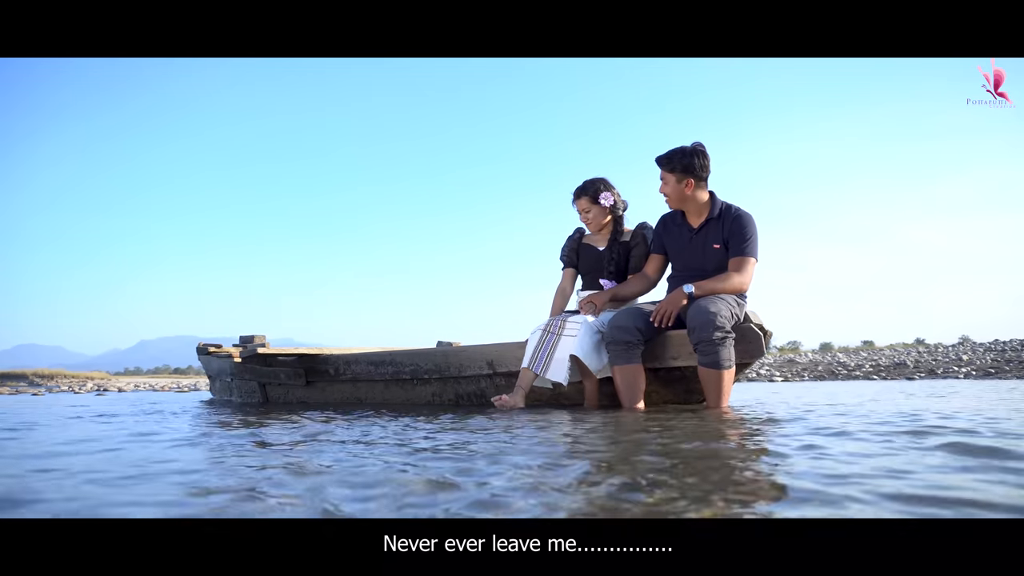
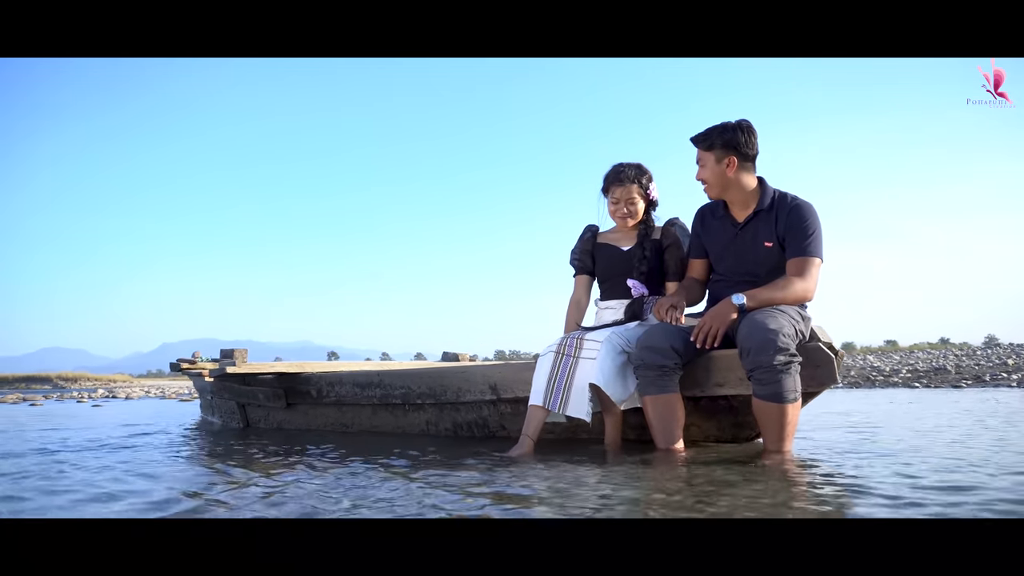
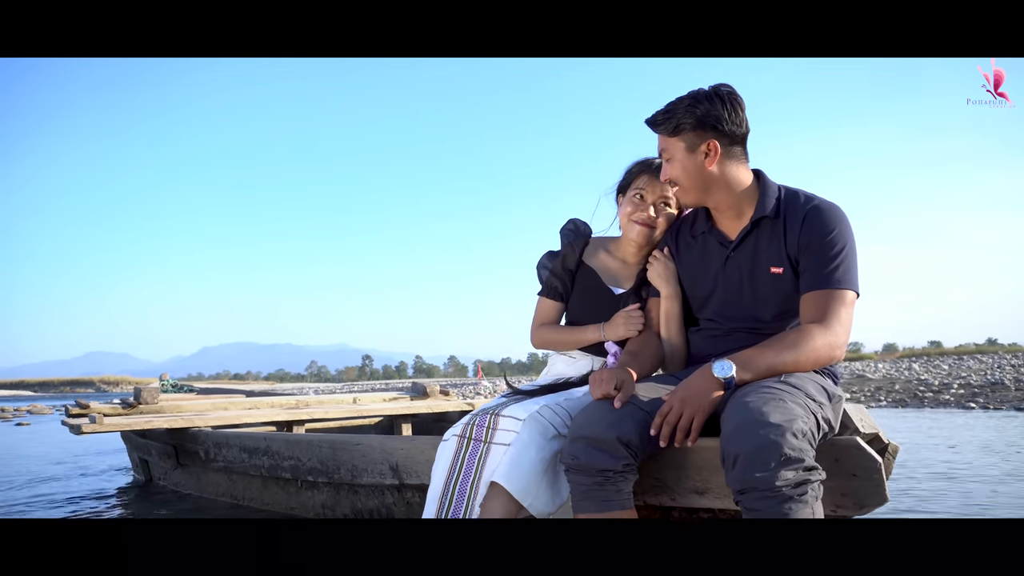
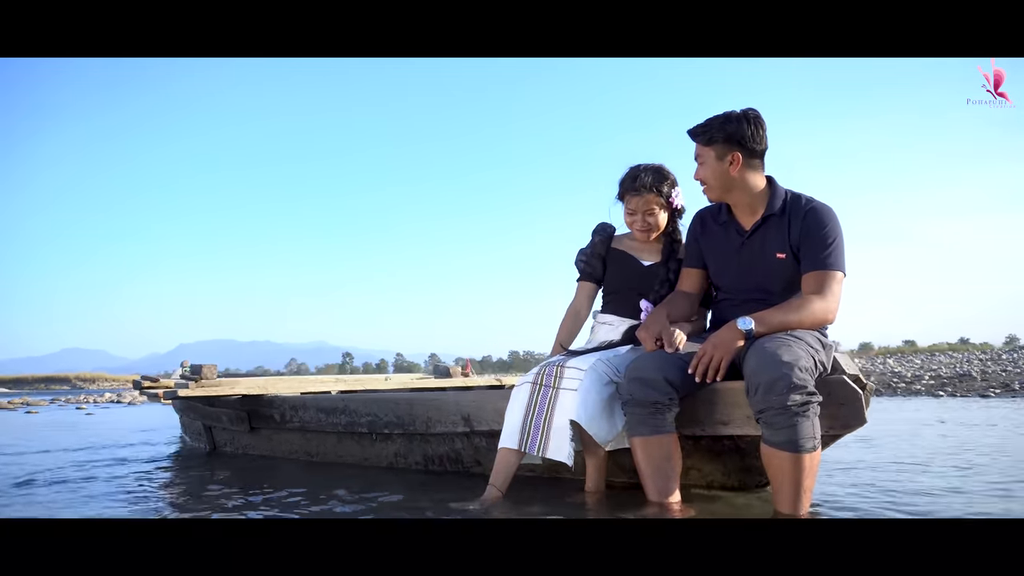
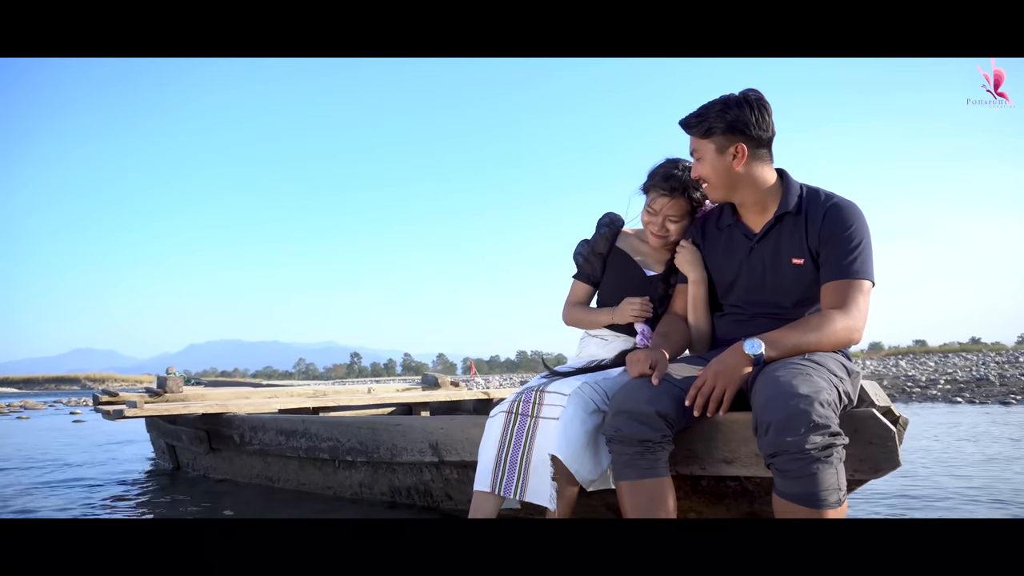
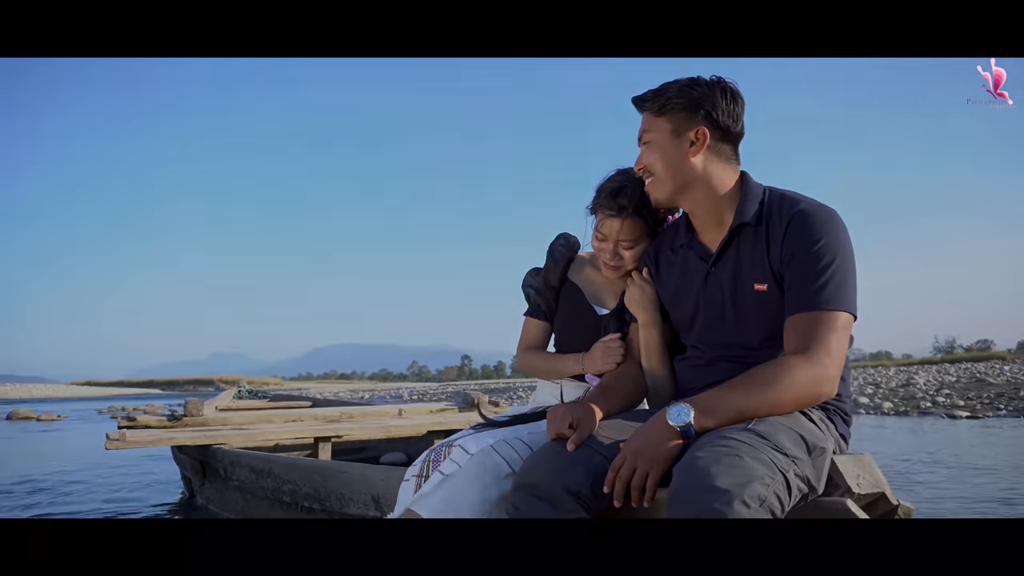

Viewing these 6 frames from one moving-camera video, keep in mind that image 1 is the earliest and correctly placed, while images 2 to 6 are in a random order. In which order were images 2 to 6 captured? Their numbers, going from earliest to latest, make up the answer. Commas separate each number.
2, 4, 5, 3, 6
